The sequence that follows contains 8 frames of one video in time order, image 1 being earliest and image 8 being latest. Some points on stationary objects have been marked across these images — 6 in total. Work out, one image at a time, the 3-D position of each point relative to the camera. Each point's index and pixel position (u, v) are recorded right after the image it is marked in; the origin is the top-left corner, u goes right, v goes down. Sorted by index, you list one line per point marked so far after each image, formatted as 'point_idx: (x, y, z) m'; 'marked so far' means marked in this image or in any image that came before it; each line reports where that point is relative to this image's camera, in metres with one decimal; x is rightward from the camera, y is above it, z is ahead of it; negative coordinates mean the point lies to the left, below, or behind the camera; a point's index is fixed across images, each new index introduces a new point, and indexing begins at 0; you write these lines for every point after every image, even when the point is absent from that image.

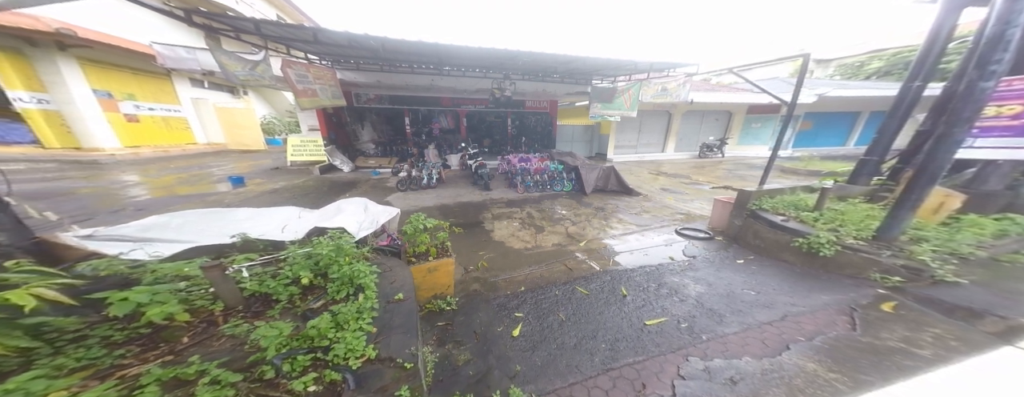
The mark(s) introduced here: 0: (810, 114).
0: (+18.0, +5.0, +14.2) m
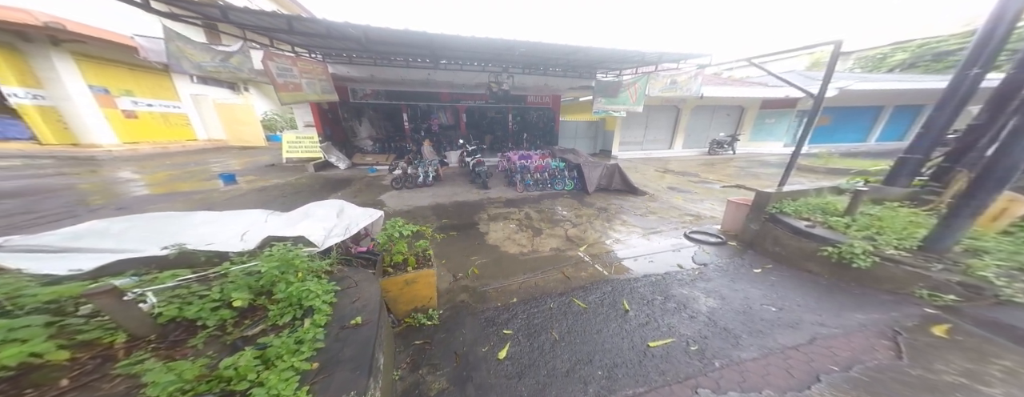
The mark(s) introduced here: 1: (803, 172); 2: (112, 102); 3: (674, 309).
0: (+18.1, +5.1, +13.5) m
1: (+11.0, +1.0, +8.9) m
2: (-13.9, +3.4, +8.2) m
3: (+1.7, -1.2, +2.5) m
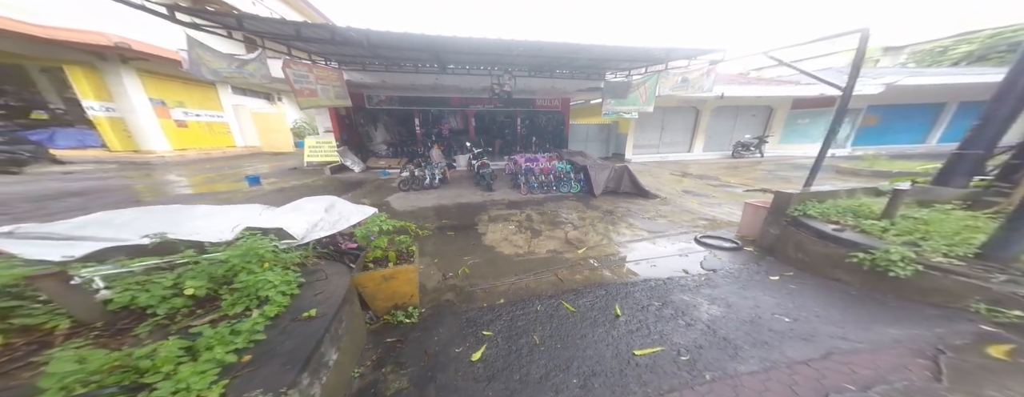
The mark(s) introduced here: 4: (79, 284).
0: (+18.7, +4.7, +12.2) m
1: (+11.2, +0.8, +8.0) m
2: (-13.5, +3.4, +9.3) m
3: (+1.5, -1.1, +2.3) m
4: (-2.1, -0.4, +1.2) m
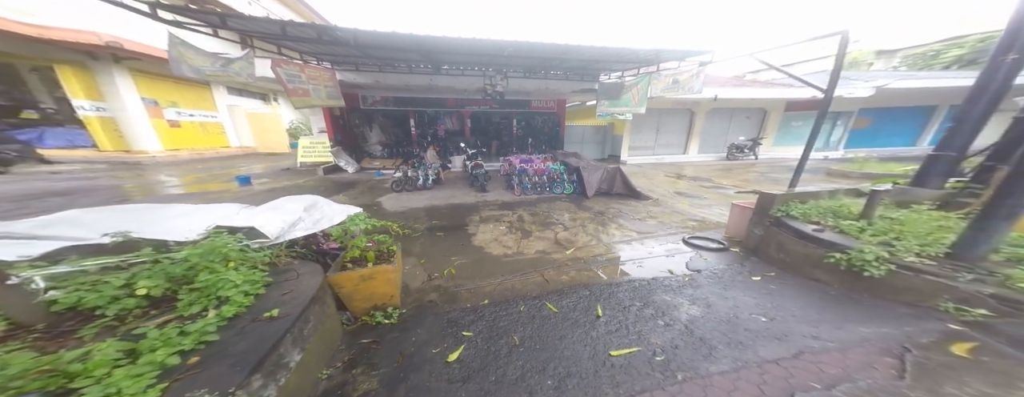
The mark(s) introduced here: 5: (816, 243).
0: (+18.5, +4.6, +12.3) m
1: (+11.0, +0.7, +8.1) m
2: (-13.7, +3.3, +9.2) m
3: (+1.3, -1.1, +2.3) m
4: (-2.3, -0.4, +1.2) m
5: (+3.4, -0.5, +2.6) m
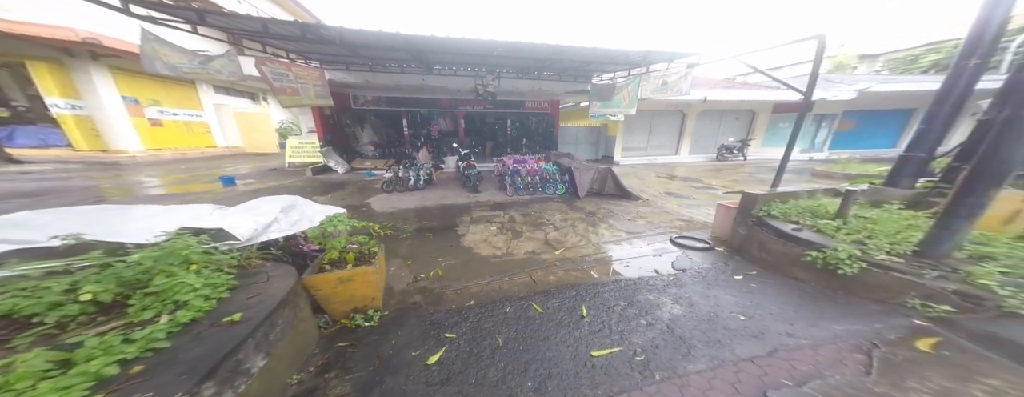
0: (+18.1, +4.6, +12.7) m
1: (+10.7, +0.7, +8.3) m
2: (-14.0, +3.3, +9.0) m
3: (+1.2, -1.2, +2.3) m
4: (-2.4, -0.4, +1.1) m
5: (+3.2, -0.5, +2.7) m
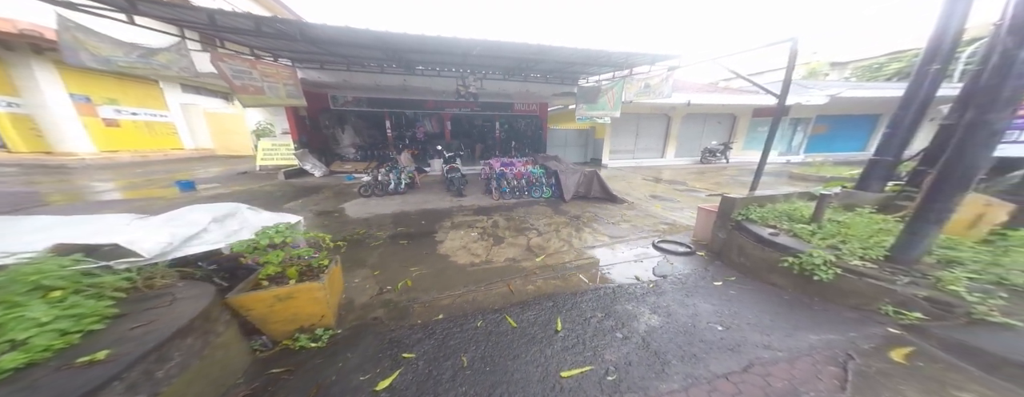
0: (+17.4, +4.6, +13.3) m
1: (+10.2, +0.6, +8.6) m
2: (-14.6, +3.1, +8.3) m
3: (+0.9, -1.2, +2.2) m
4: (-2.6, -0.5, +0.9) m
5: (+2.9, -0.5, +2.6) m
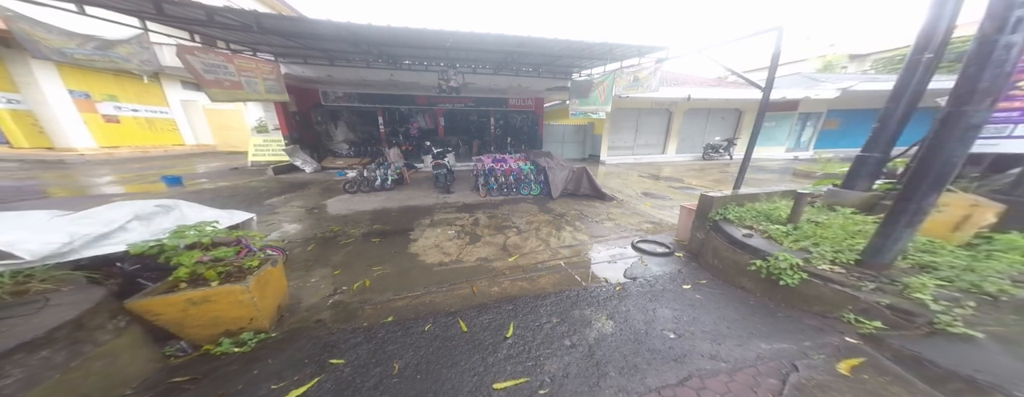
0: (+17.2, +4.6, +12.7) m
1: (+9.9, +0.7, +8.2) m
2: (-14.9, +3.3, +8.5) m
3: (+0.4, -1.2, +2.1) m
4: (-3.2, -0.5, +0.8) m
5: (+2.4, -0.5, +2.5) m
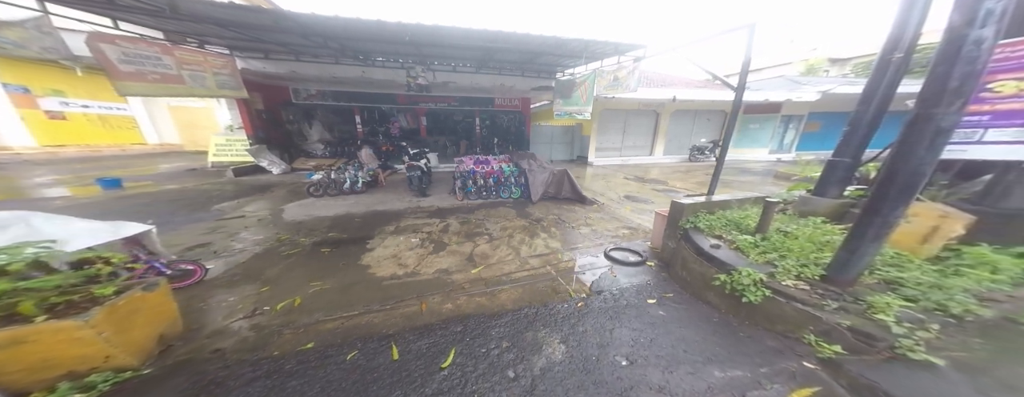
0: (+16.4, +4.6, +12.8) m
1: (+9.2, +0.6, +8.2) m
2: (-15.6, +3.2, +7.8) m
3: (-0.1, -1.3, +1.8) m
4: (-3.6, -0.6, +0.5) m
5: (+1.9, -0.6, +2.3) m
